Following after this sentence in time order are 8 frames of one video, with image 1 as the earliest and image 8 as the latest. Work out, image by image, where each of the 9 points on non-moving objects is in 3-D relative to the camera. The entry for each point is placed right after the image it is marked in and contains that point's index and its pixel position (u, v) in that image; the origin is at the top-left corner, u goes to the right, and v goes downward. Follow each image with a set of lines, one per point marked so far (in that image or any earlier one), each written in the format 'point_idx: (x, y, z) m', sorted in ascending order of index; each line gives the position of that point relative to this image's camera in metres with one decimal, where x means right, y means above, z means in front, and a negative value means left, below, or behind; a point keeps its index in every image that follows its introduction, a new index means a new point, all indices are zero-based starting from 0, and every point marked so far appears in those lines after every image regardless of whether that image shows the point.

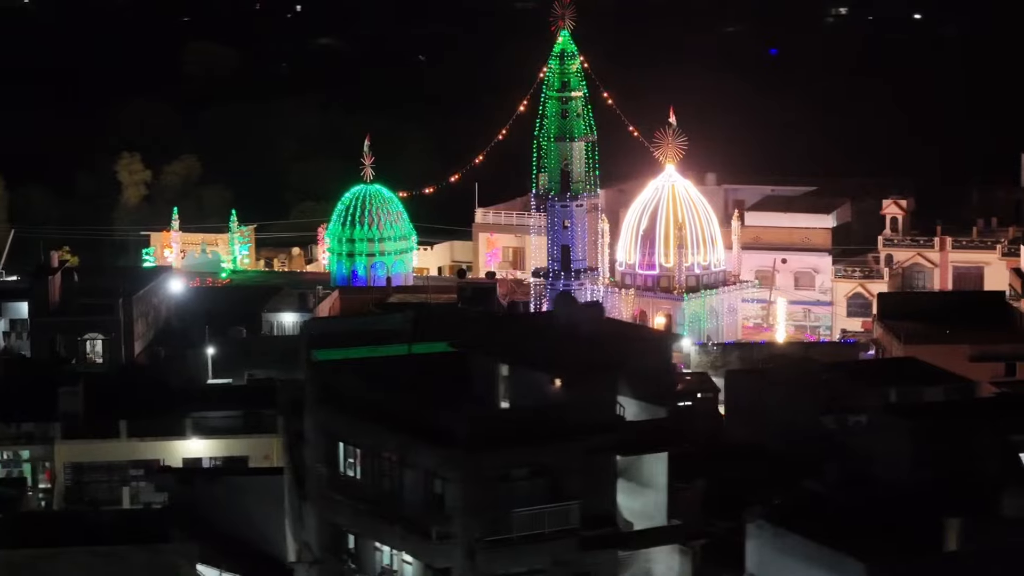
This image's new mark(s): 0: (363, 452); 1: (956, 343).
0: (-1.1, -1.2, +10.8) m
1: (+5.4, -0.7, +18.7) m
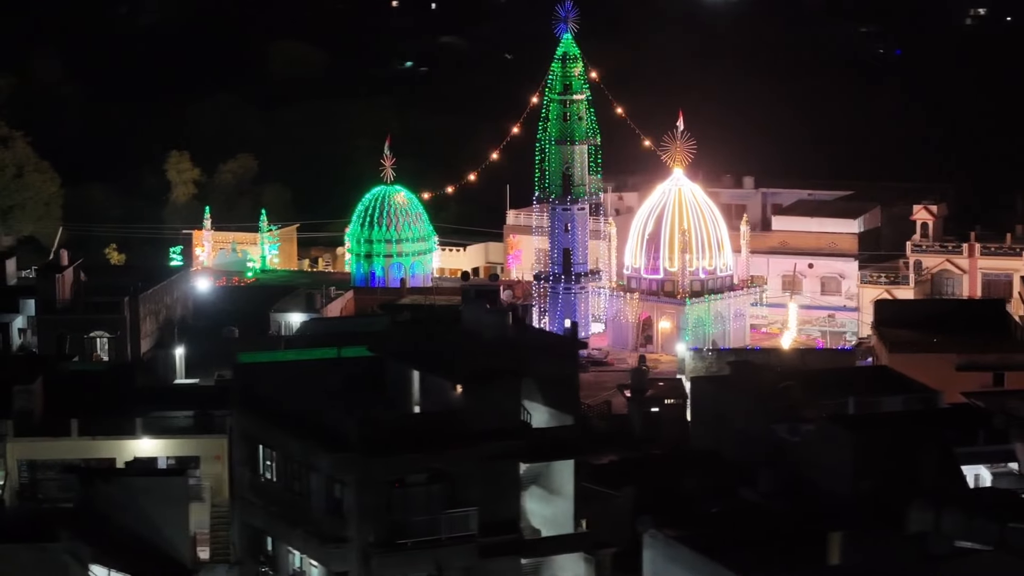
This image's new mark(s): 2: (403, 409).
0: (-1.7, -1.2, +10.8) m
1: (+5.2, -0.8, +18.4) m
2: (-0.8, -0.9, +11.0) m
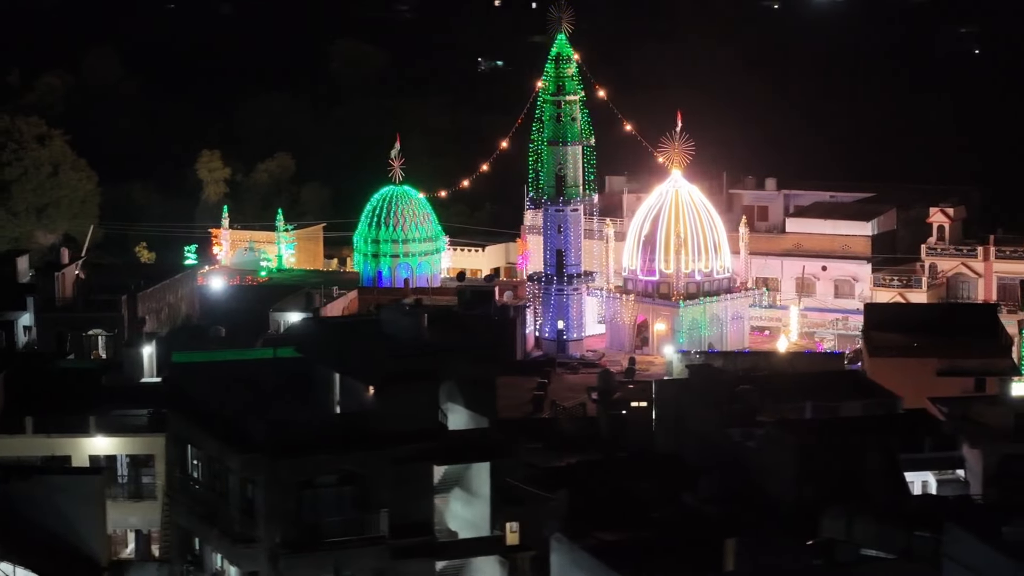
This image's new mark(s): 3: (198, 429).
0: (-2.2, -1.2, +10.8) m
1: (+4.9, -0.8, +18.2) m
2: (-1.4, -0.9, +11.0) m
3: (-2.2, -1.0, +10.6) m
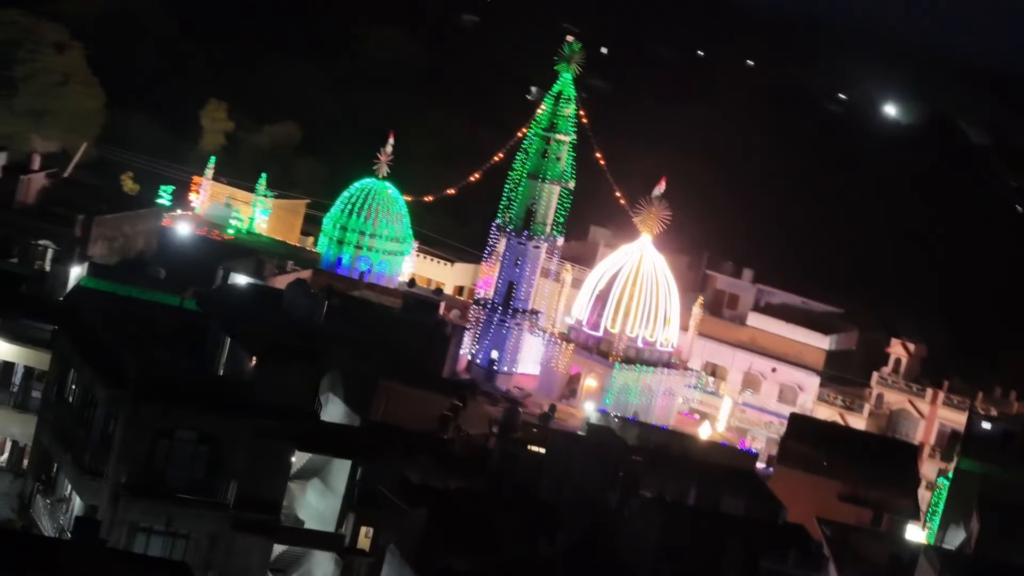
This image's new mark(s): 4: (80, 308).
0: (-3.1, -0.6, +10.8) m
1: (+3.8, -2.3, +18.3) m
2: (-2.2, -0.6, +11.0) m
3: (-3.0, -0.5, +10.6) m
4: (-3.2, -0.2, +11.4) m
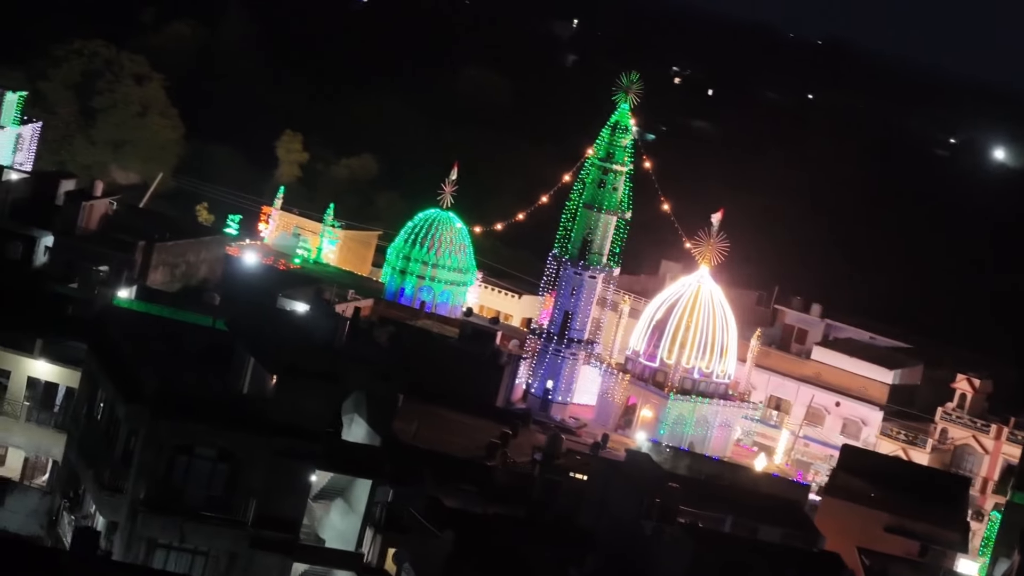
0: (-2.9, -0.8, +10.9) m
1: (+4.3, -2.6, +18.0) m
2: (-2.0, -0.7, +11.1) m
3: (-2.9, -0.6, +10.7) m
4: (-3.0, -0.3, +11.5) m
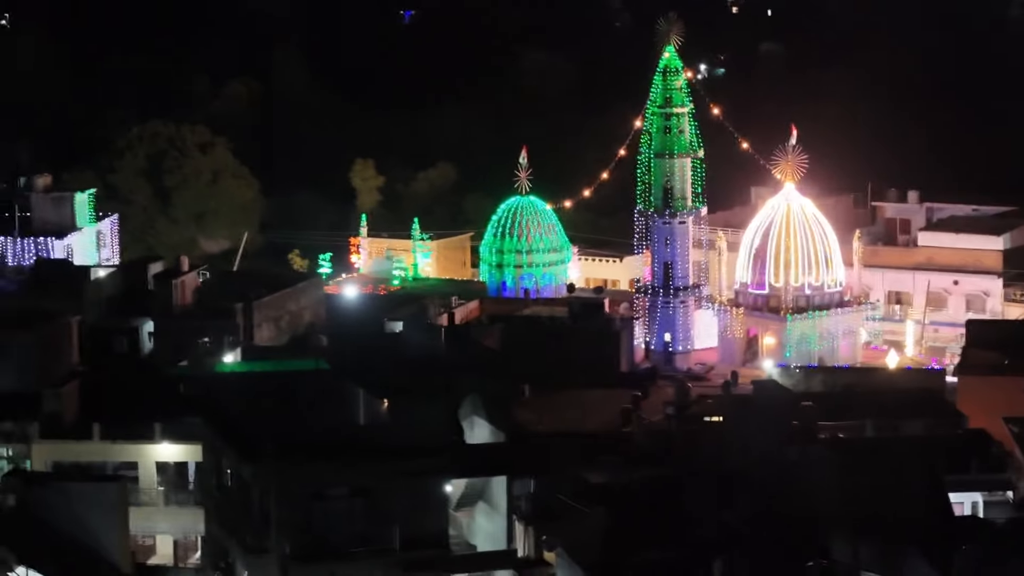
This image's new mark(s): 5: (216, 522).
0: (-2.0, -1.3, +11.0) m
1: (+5.9, -1.0, +17.6) m
2: (-1.2, -1.0, +11.1) m
3: (-2.0, -1.1, +10.8) m
4: (-2.2, -0.8, +11.6) m
5: (-2.2, -1.7, +11.2) m
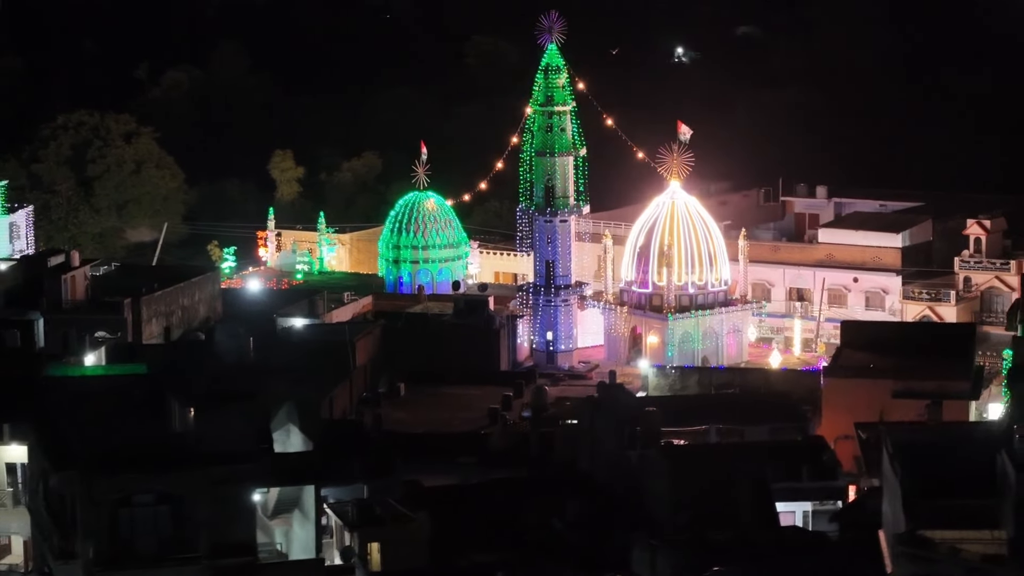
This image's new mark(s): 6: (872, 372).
0: (-3.4, -1.3, +11.0) m
1: (+4.3, -1.1, +17.9) m
2: (-2.5, -1.0, +11.2) m
3: (-3.3, -1.1, +10.8) m
4: (-3.6, -0.9, +11.6) m
5: (-3.5, -1.8, +11.2) m
6: (+4.2, -1.0, +17.9) m
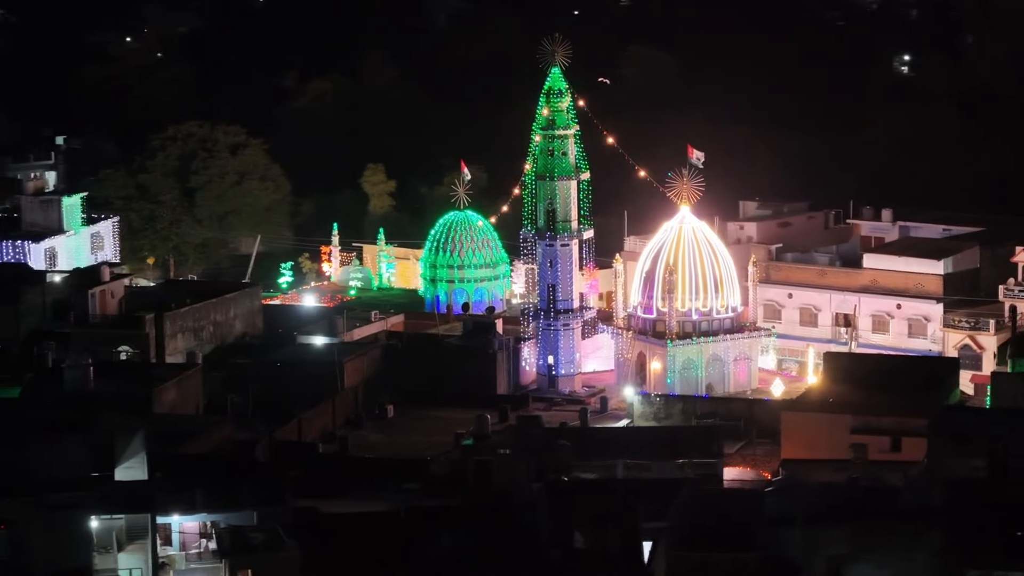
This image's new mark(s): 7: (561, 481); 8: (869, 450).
0: (-4.5, -1.5, +11.5) m
1: (+3.8, -1.5, +17.7) m
2: (-3.6, -1.3, +11.6) m
3: (-4.5, -1.3, +11.3) m
4: (-4.6, -1.1, +12.1) m
5: (-4.6, -2.0, +11.7) m
6: (+3.7, -1.4, +17.7) m
7: (+0.5, -1.7, +13.3) m
8: (+4.0, -1.9, +17.3) m
